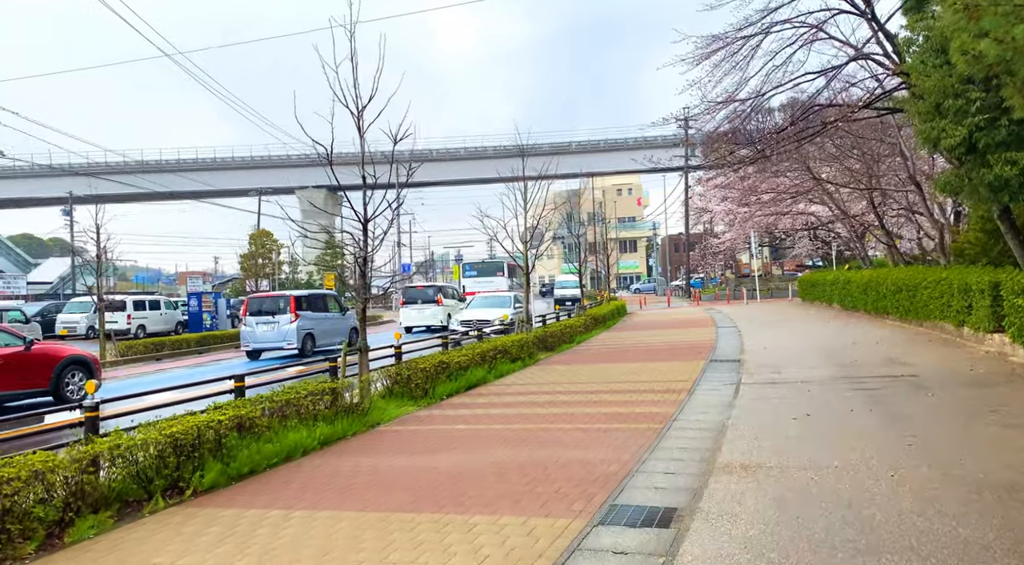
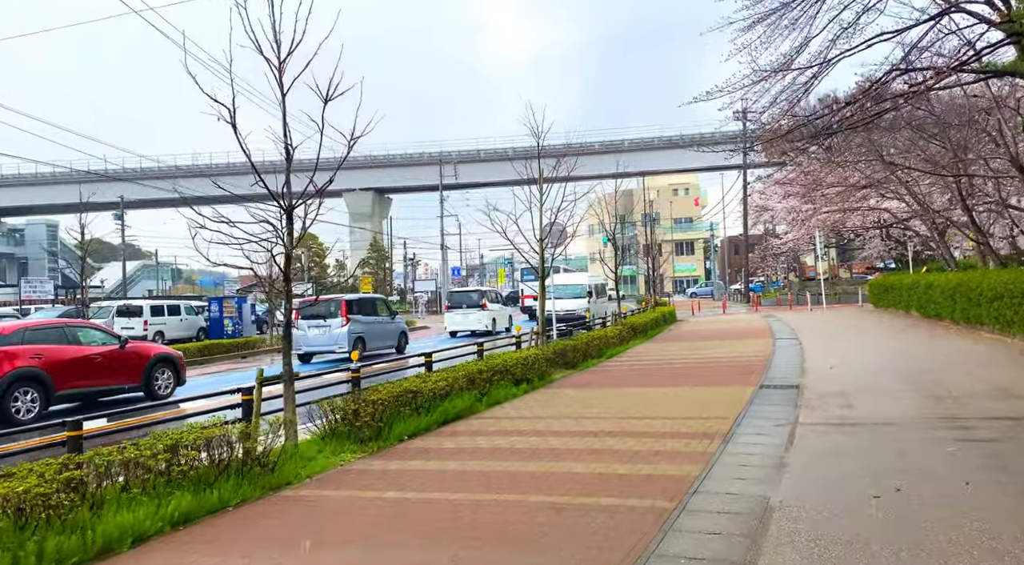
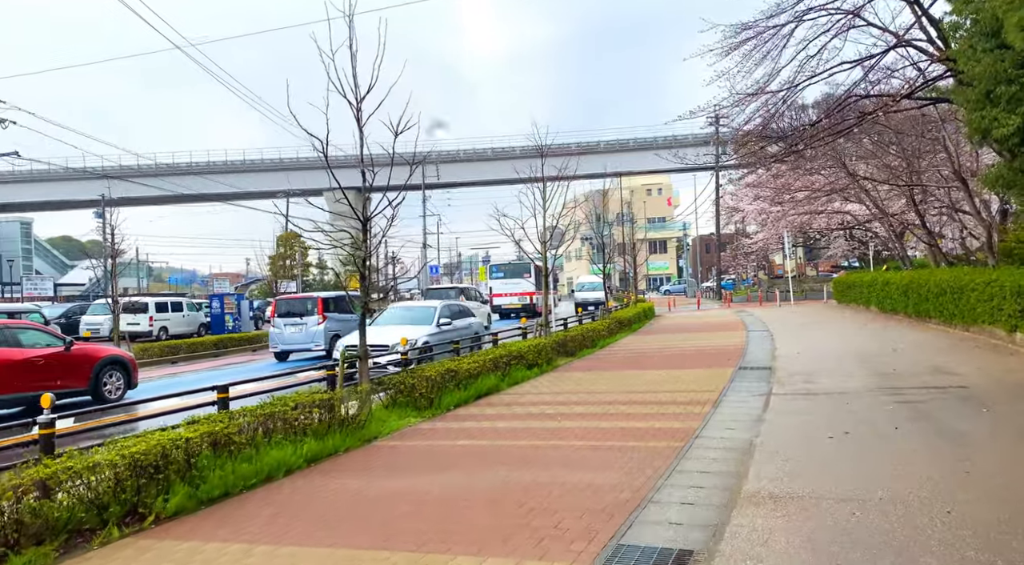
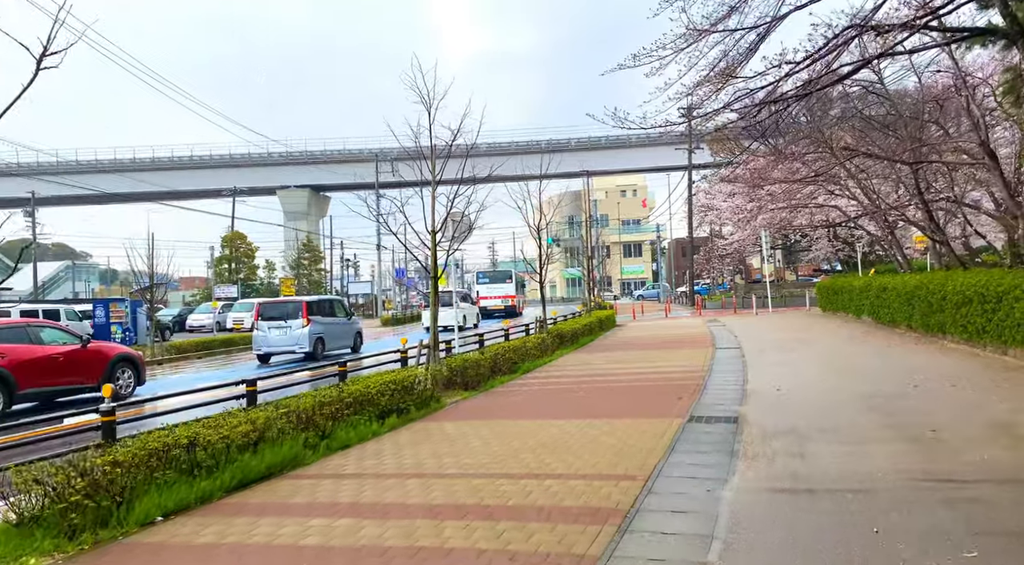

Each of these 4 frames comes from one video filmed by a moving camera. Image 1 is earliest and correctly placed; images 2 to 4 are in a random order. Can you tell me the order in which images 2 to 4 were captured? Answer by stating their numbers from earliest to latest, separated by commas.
3, 2, 4
